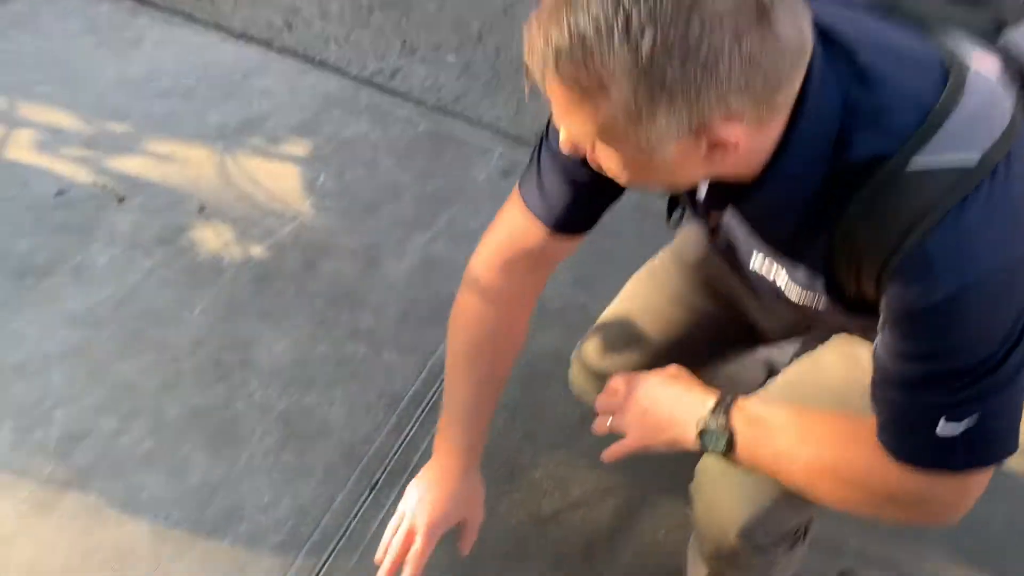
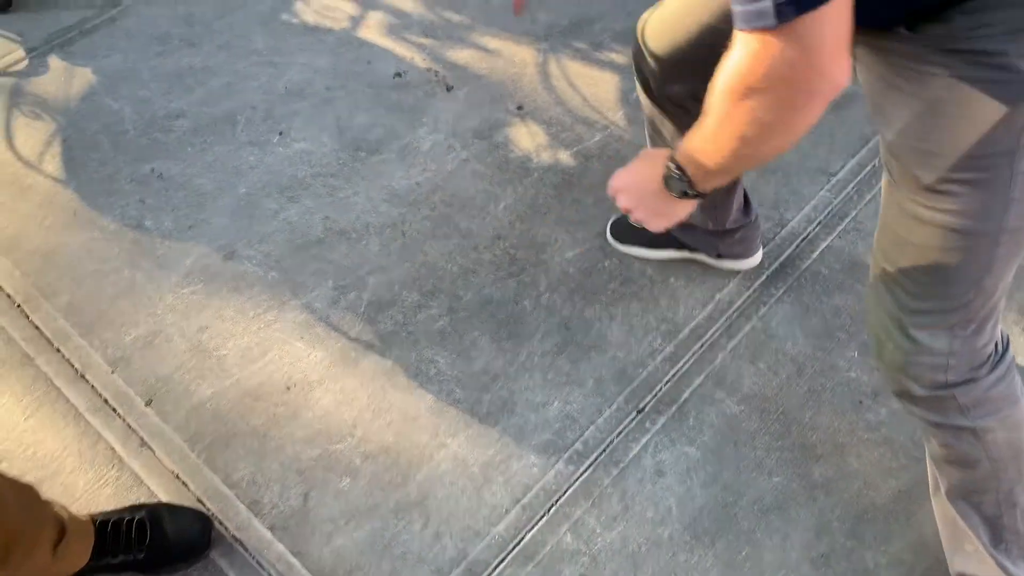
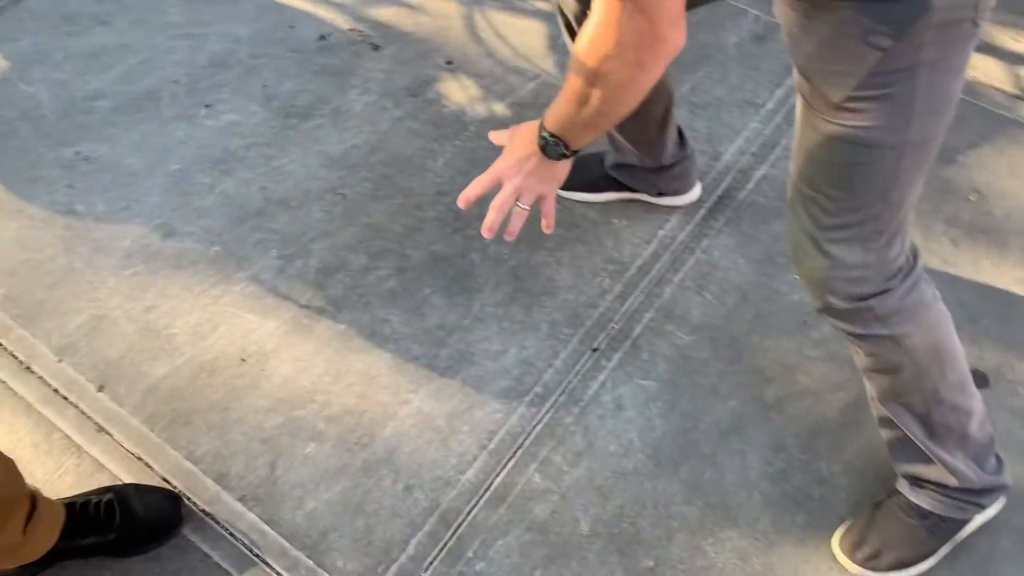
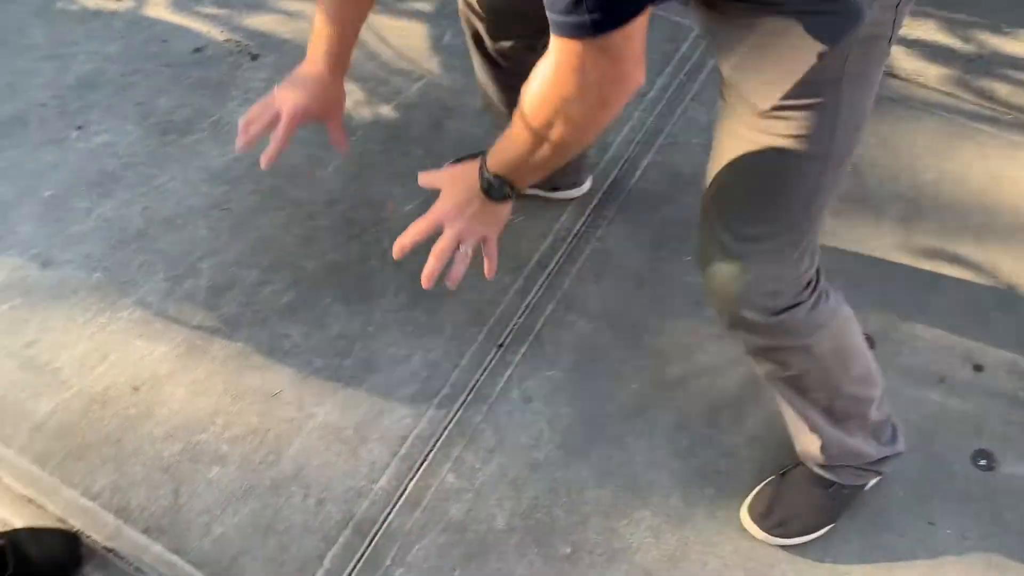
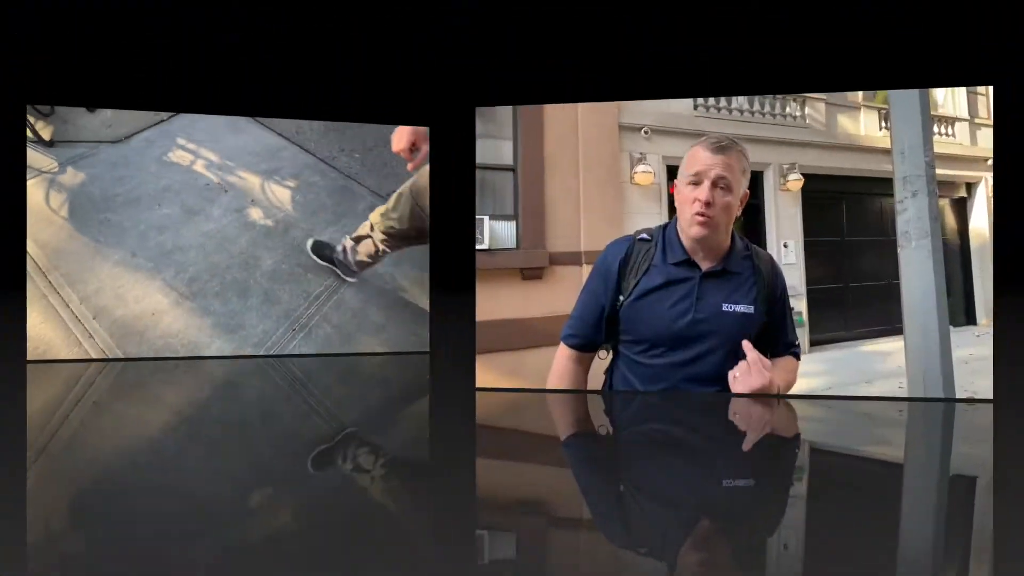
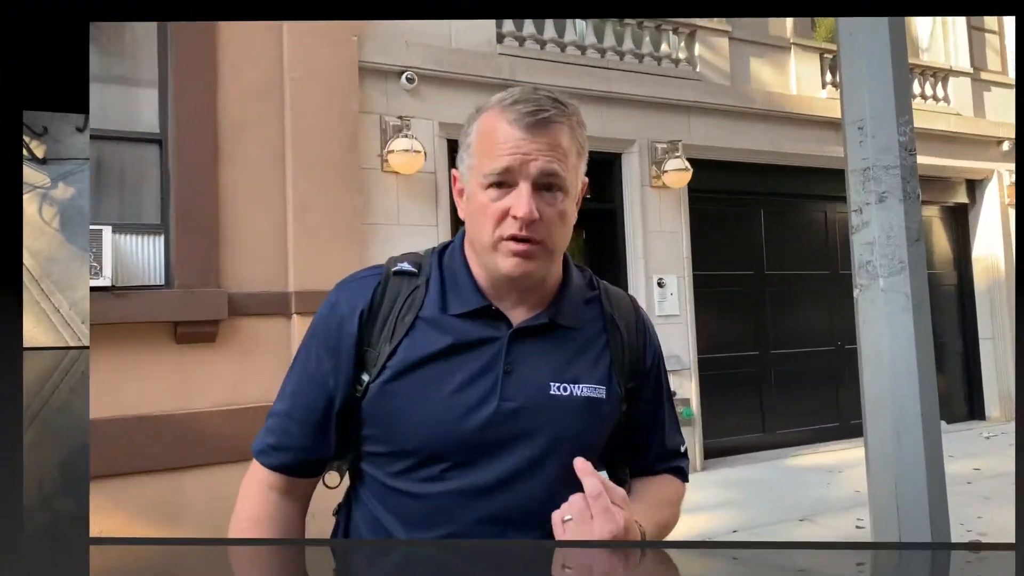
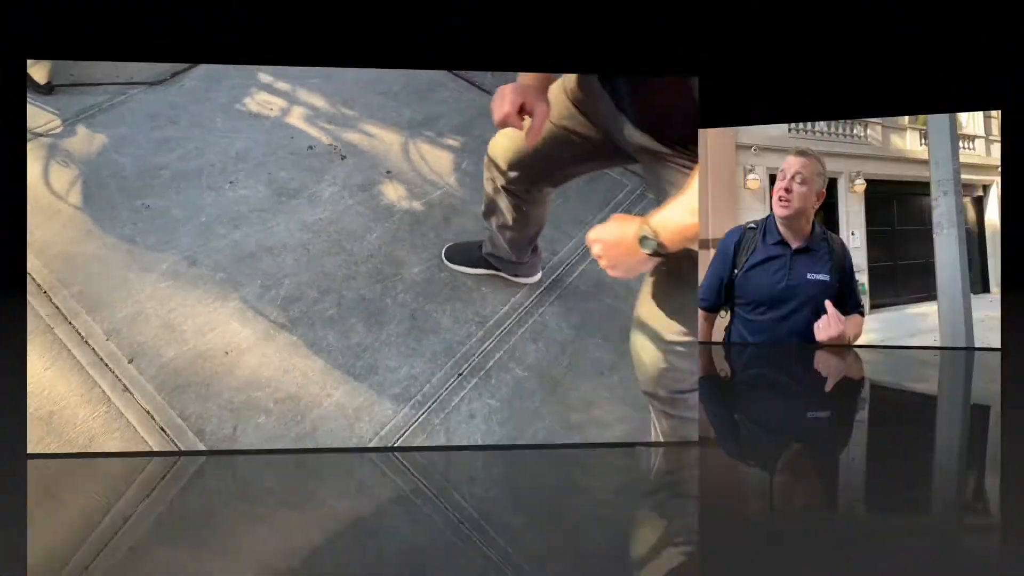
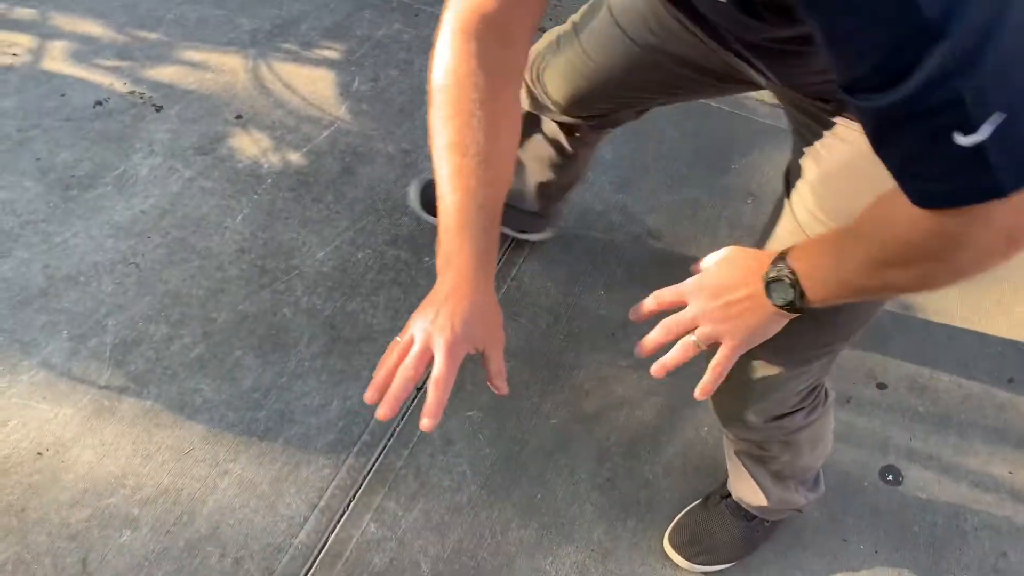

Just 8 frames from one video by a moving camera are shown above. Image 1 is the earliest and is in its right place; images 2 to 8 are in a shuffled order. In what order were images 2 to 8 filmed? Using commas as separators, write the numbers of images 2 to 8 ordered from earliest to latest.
8, 4, 3, 2, 7, 5, 6
